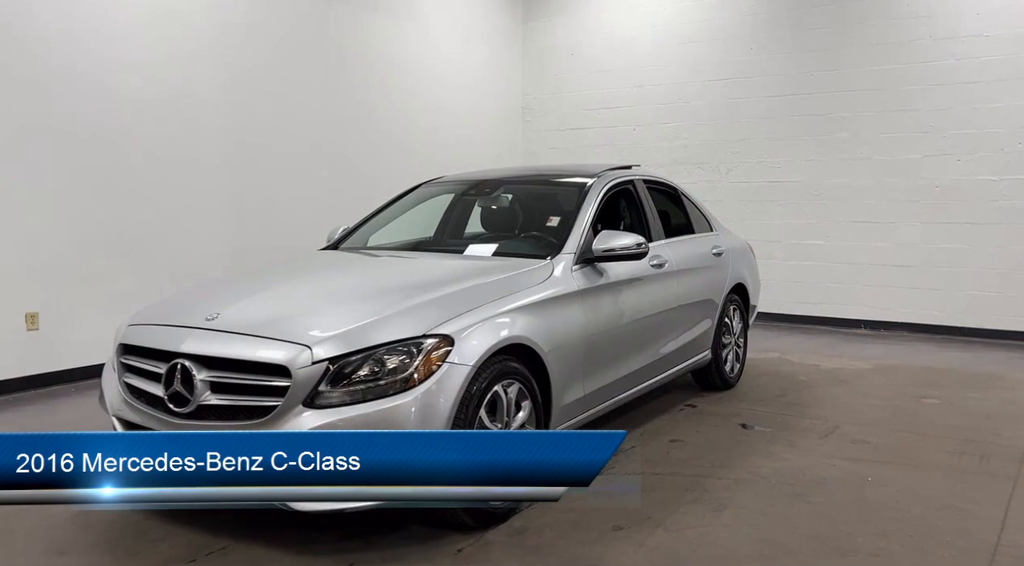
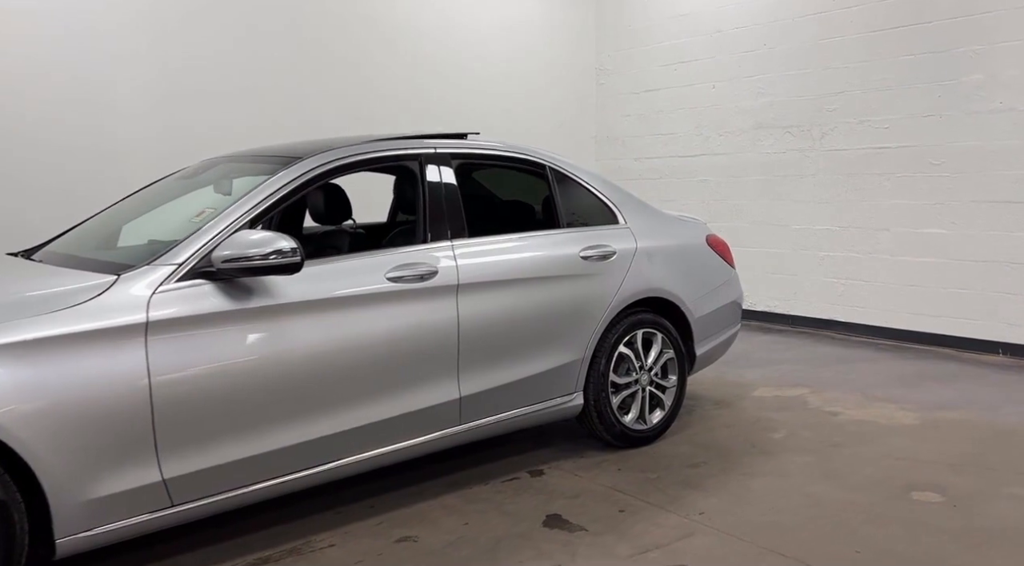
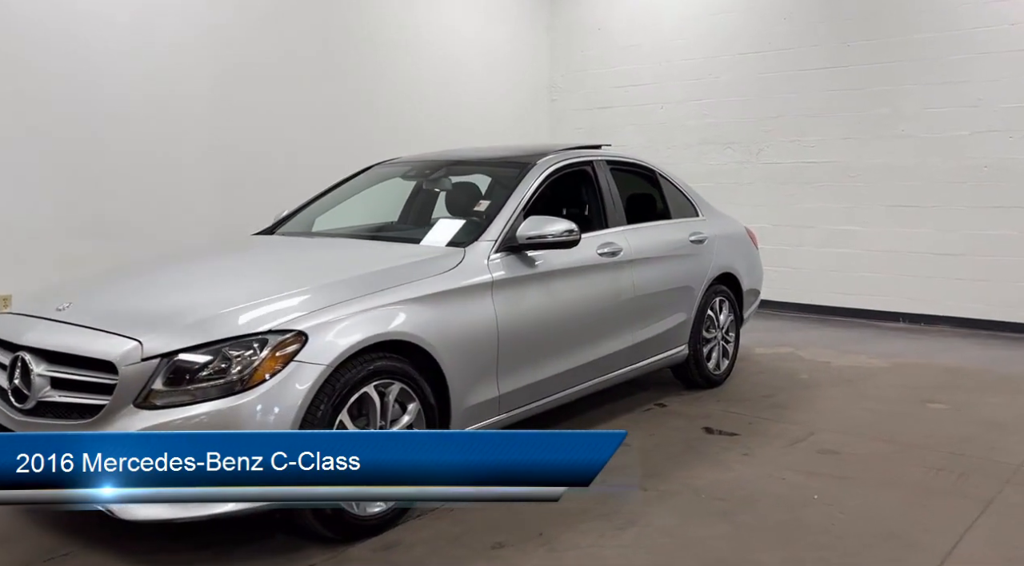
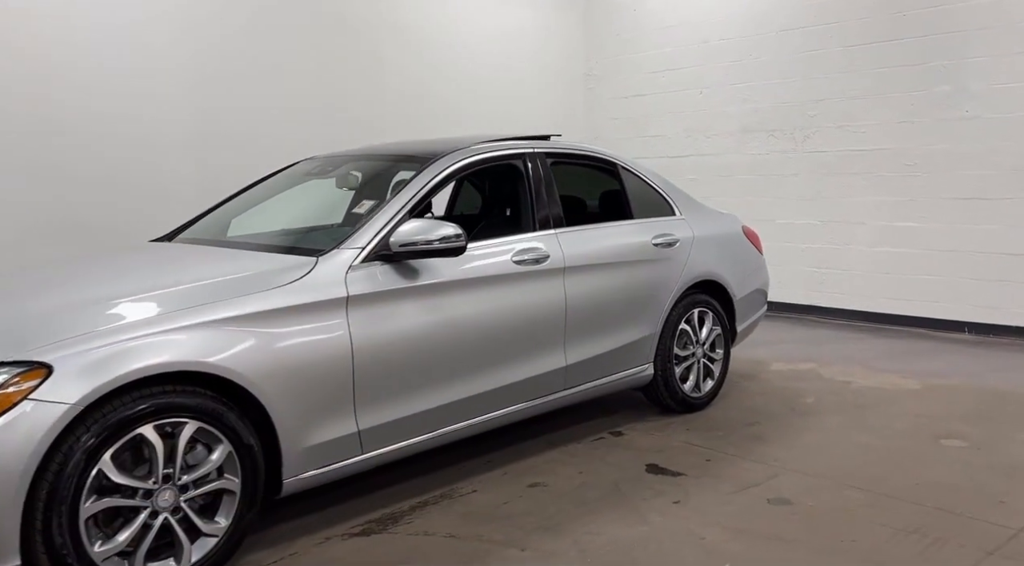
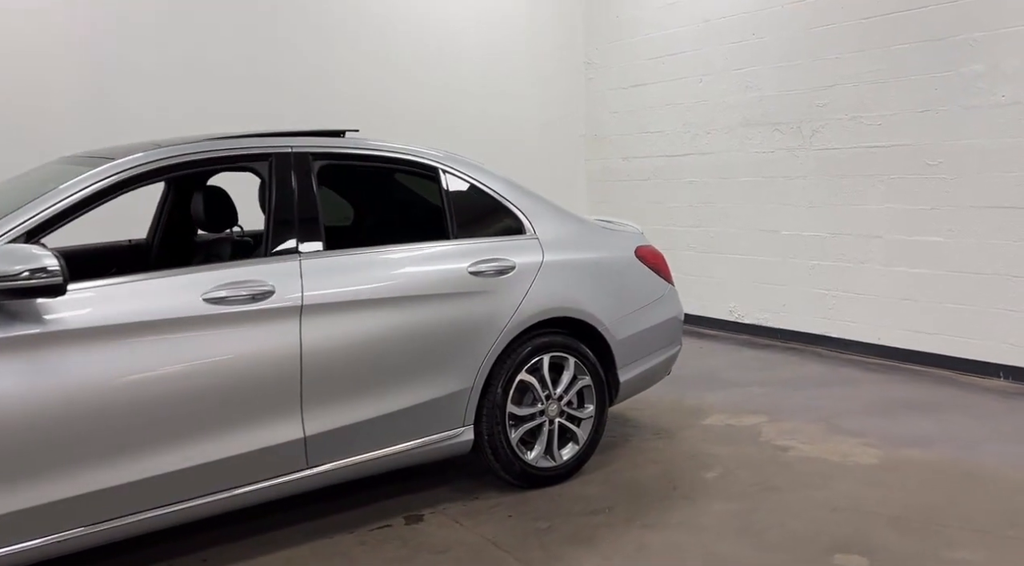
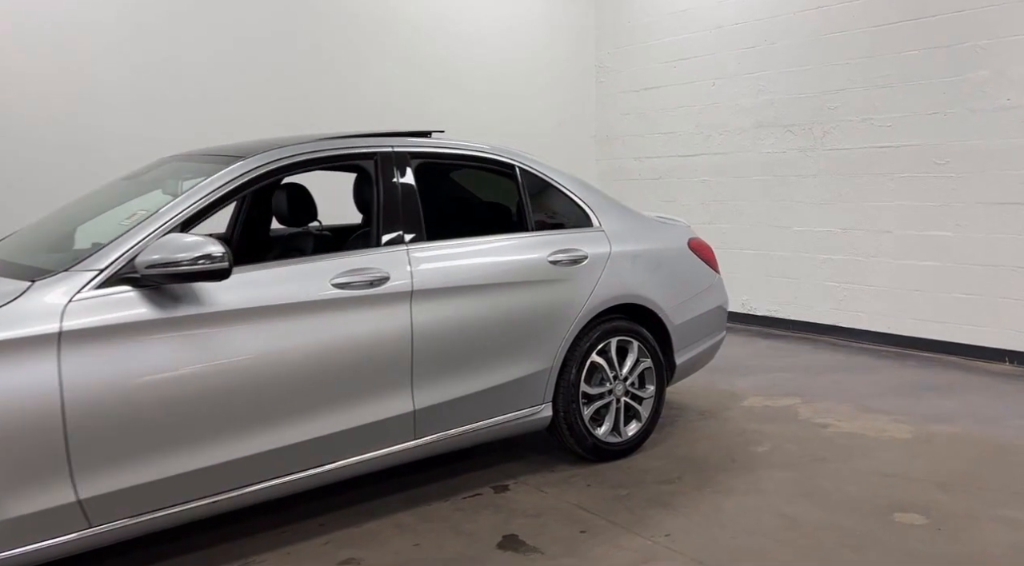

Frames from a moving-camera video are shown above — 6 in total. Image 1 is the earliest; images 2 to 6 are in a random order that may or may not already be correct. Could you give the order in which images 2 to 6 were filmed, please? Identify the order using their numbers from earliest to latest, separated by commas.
3, 4, 2, 6, 5
